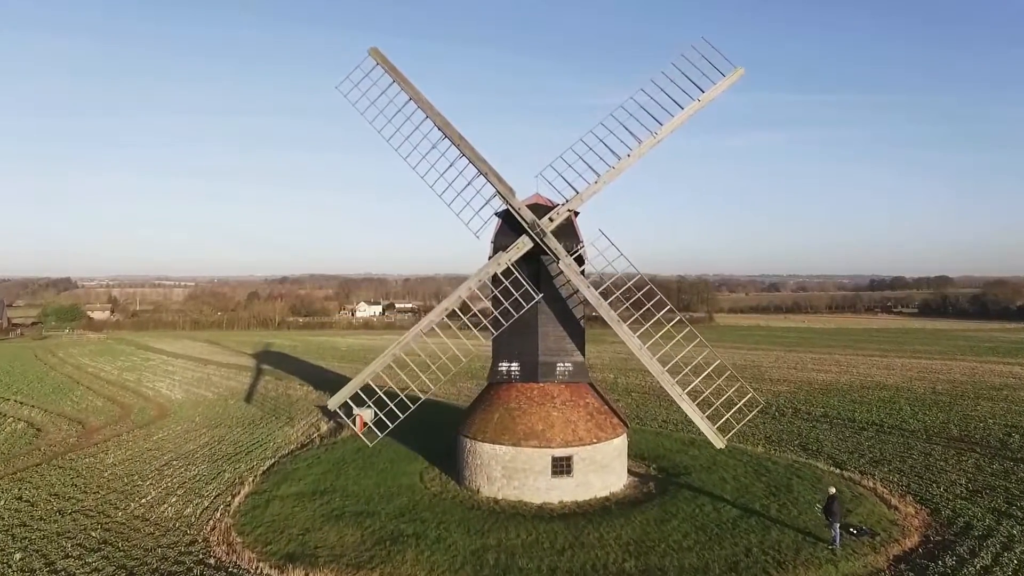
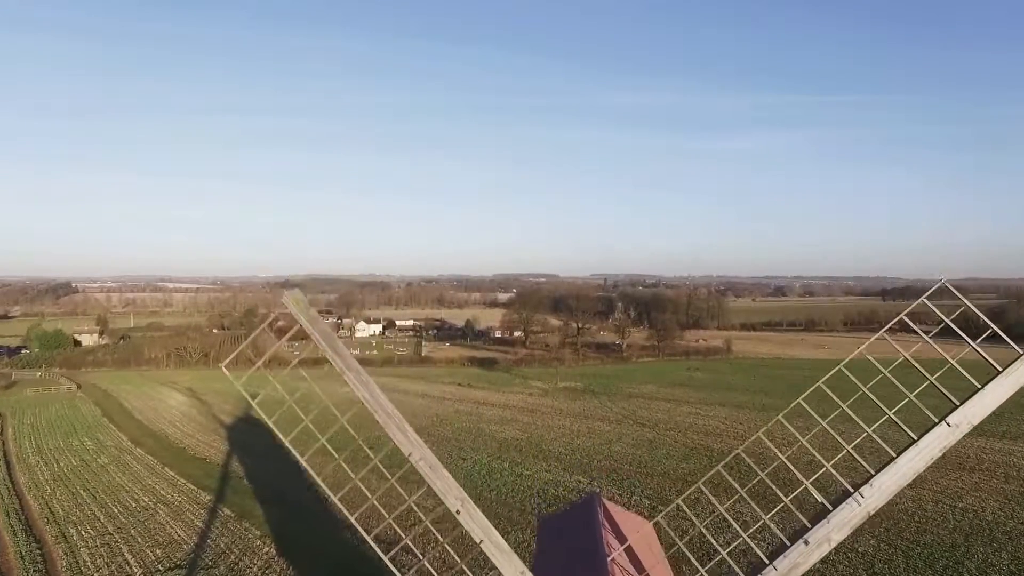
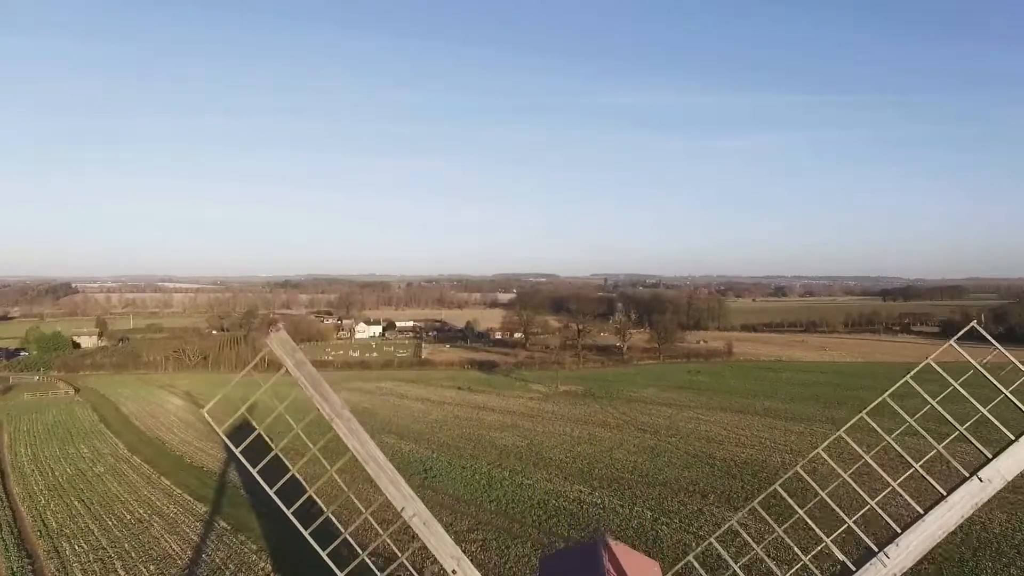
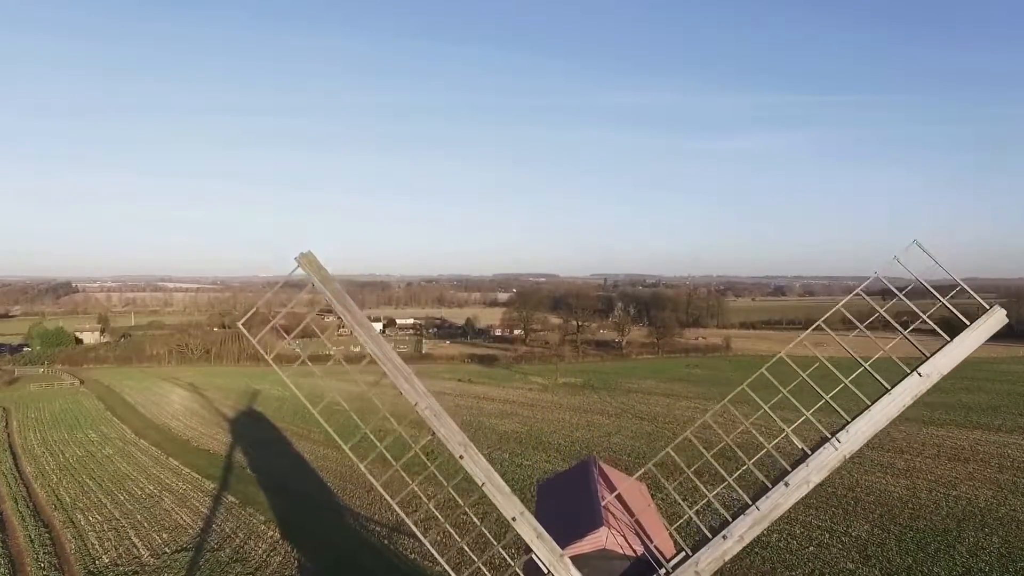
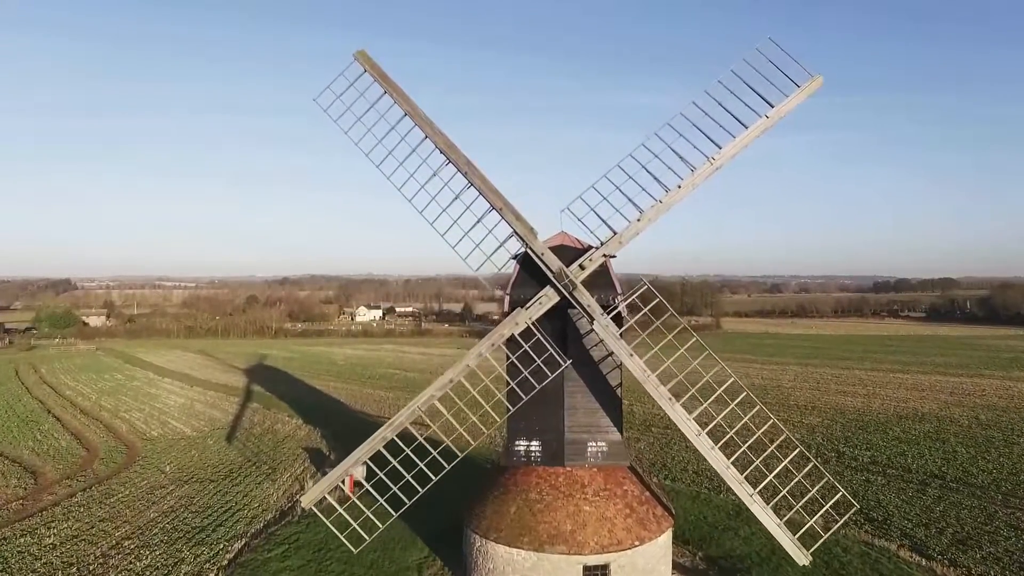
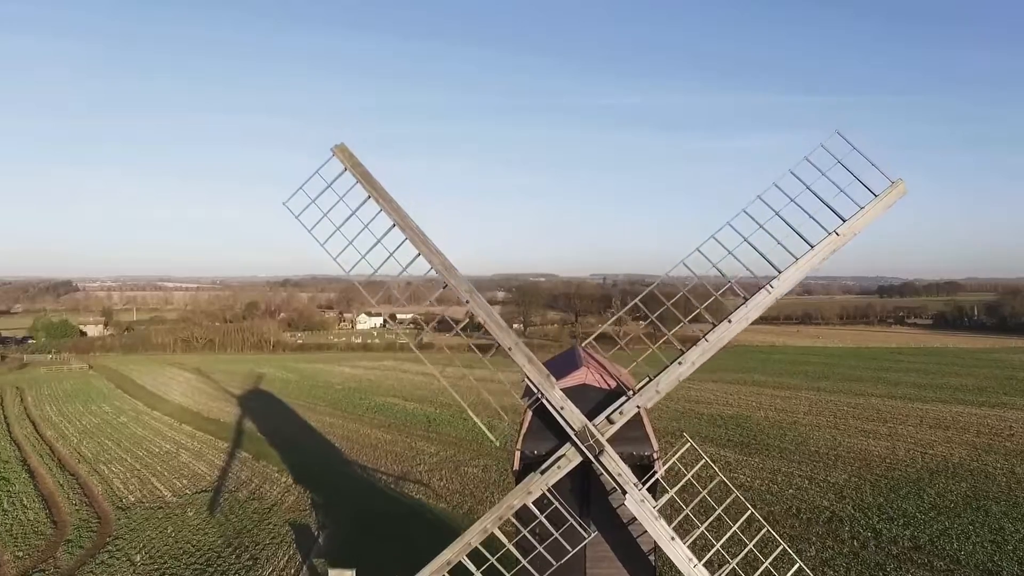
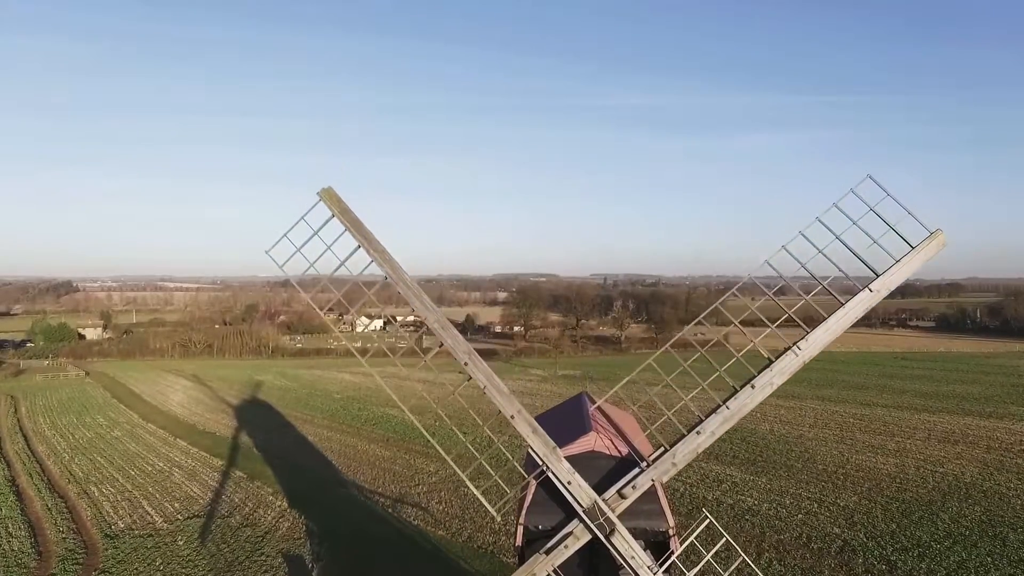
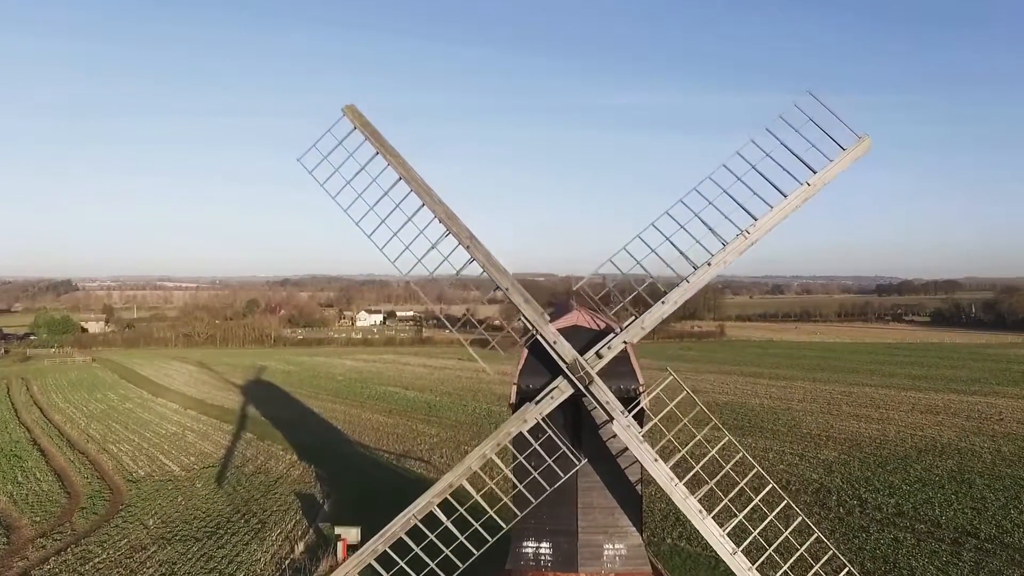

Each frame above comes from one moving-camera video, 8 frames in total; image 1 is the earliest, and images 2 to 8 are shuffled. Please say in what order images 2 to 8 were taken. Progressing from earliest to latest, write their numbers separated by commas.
5, 8, 6, 7, 4, 2, 3
